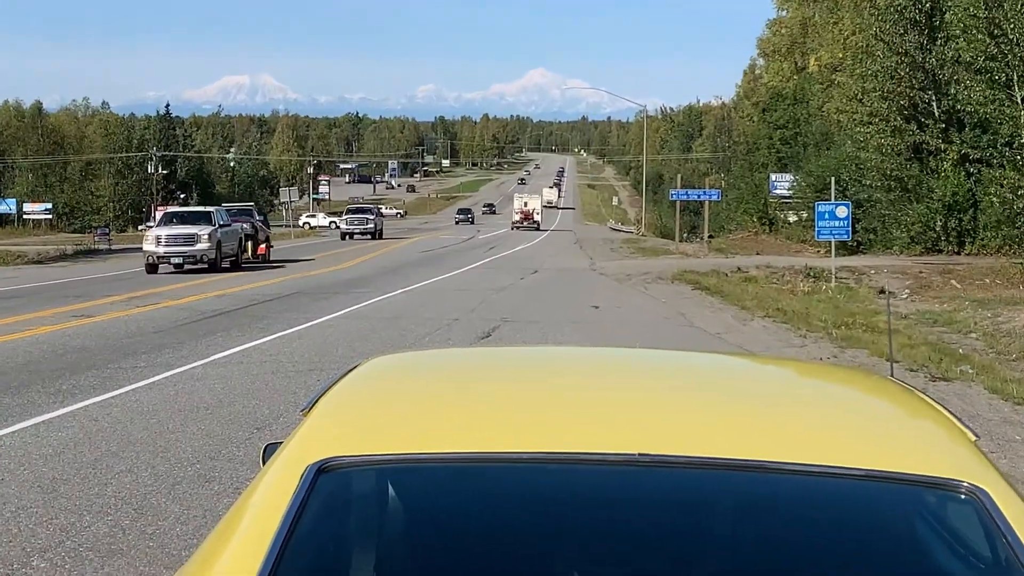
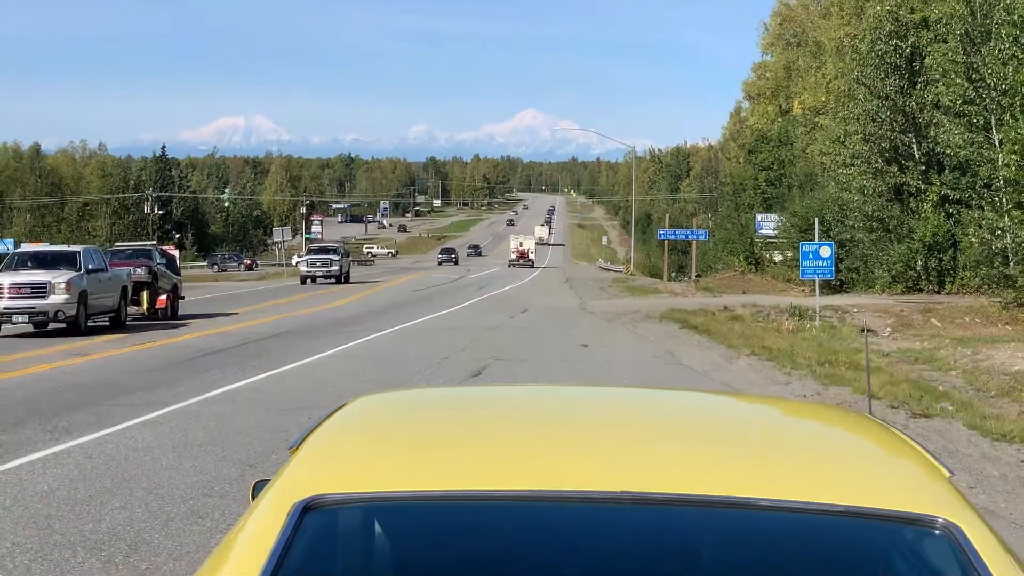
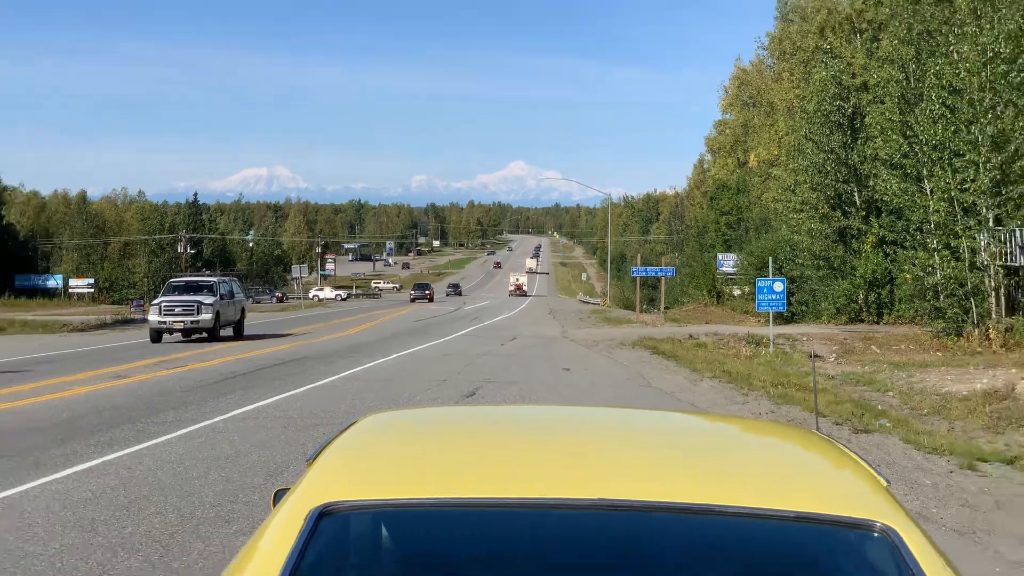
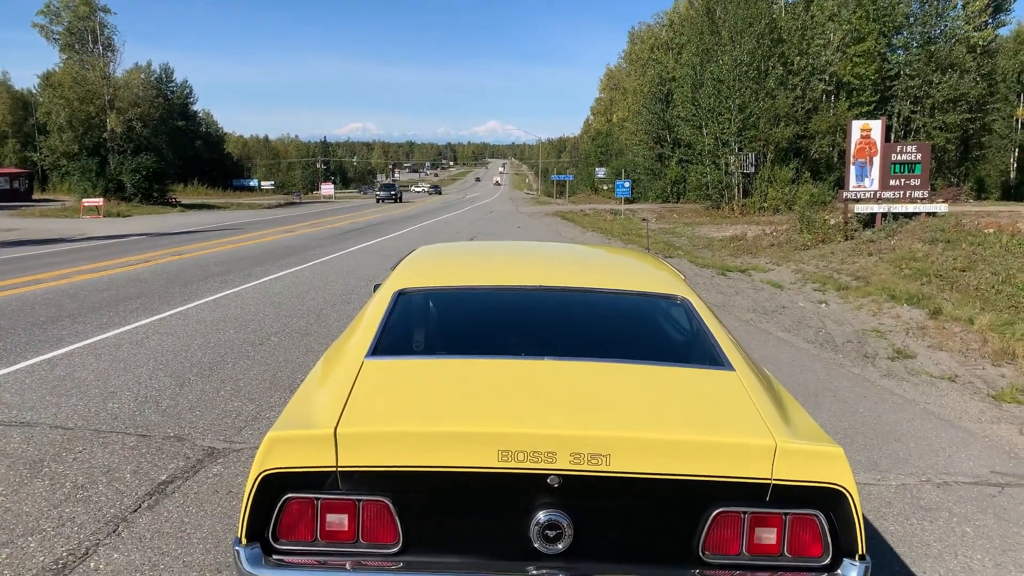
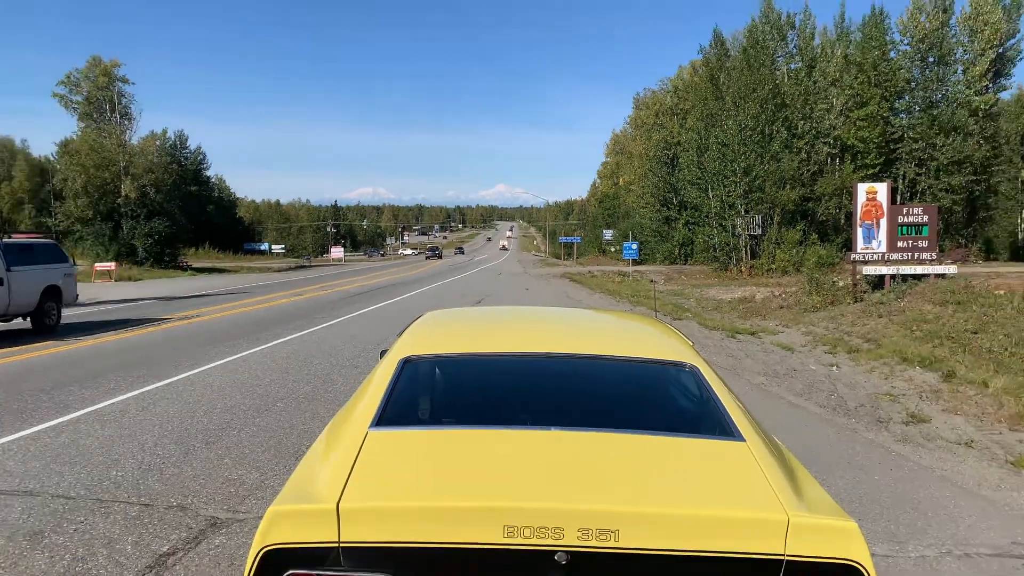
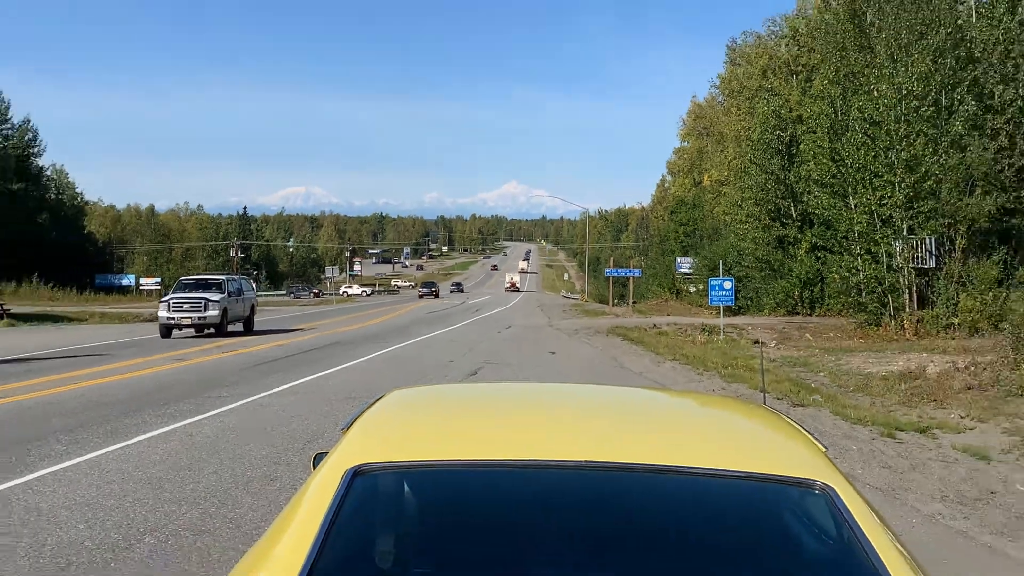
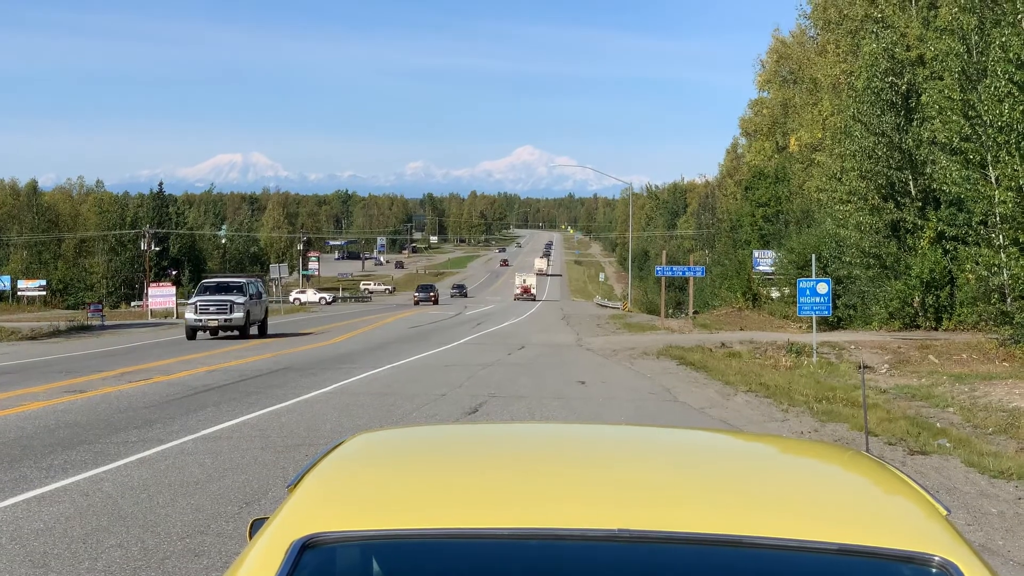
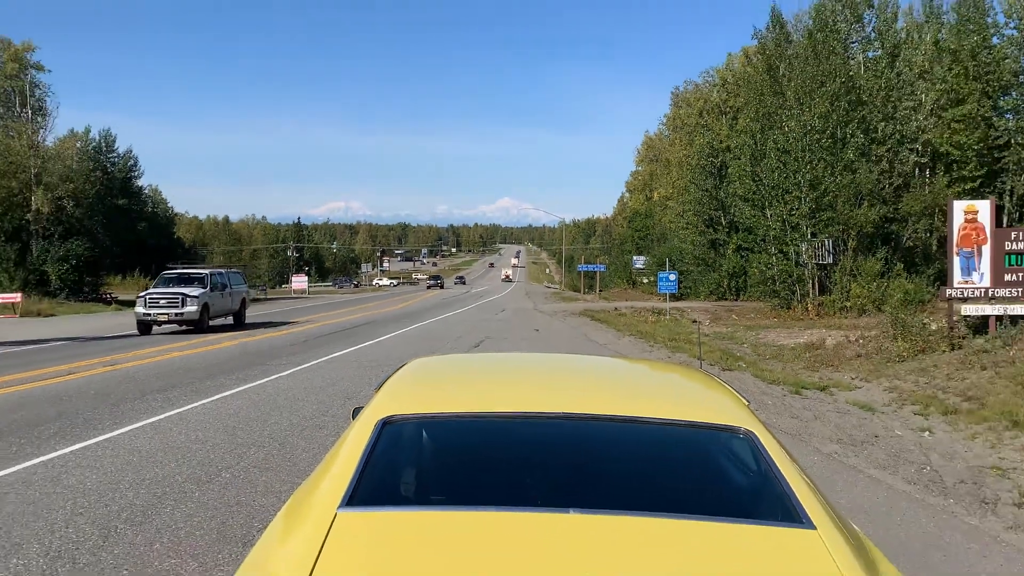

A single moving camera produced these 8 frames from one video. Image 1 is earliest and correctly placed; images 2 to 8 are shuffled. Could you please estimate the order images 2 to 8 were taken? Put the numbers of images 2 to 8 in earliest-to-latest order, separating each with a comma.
2, 7, 3, 6, 8, 5, 4
